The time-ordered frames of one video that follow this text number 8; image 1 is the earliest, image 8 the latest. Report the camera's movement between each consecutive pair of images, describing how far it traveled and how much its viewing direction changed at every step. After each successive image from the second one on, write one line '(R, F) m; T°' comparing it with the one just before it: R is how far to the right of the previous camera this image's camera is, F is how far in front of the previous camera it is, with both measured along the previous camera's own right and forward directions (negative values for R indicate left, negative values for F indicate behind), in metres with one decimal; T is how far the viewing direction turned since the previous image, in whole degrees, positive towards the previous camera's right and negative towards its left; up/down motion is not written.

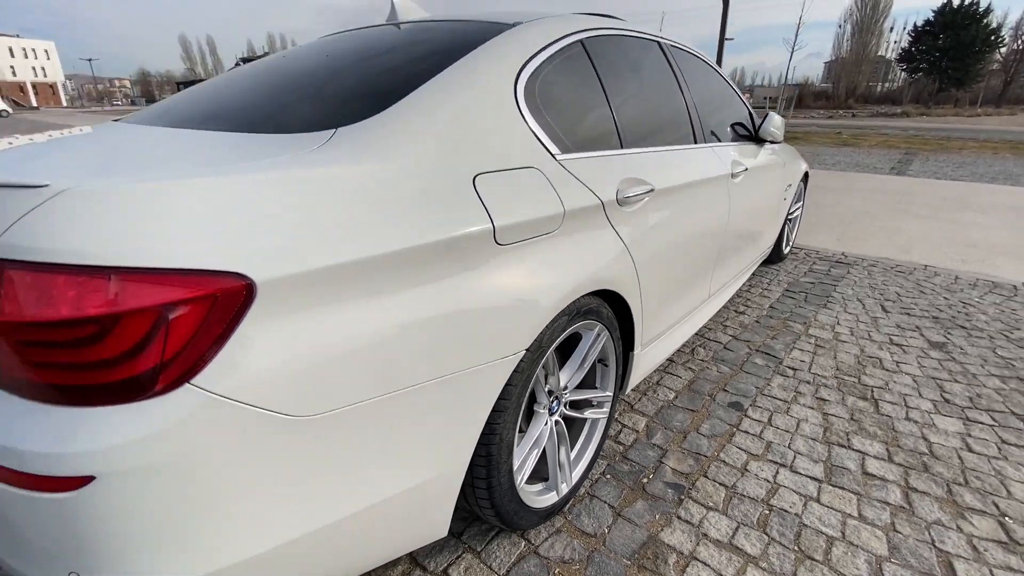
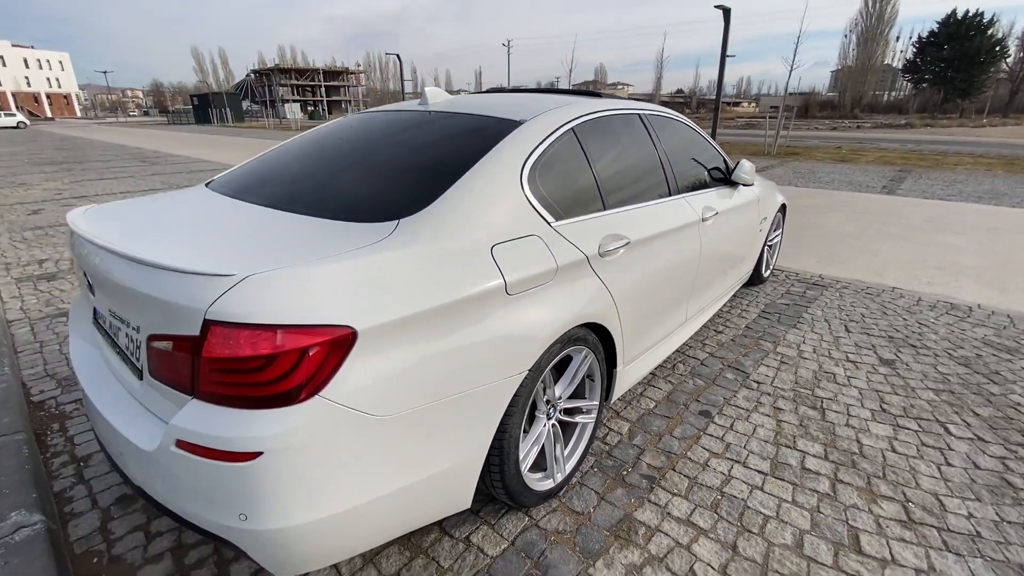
(0.0, -0.5) m; -1°
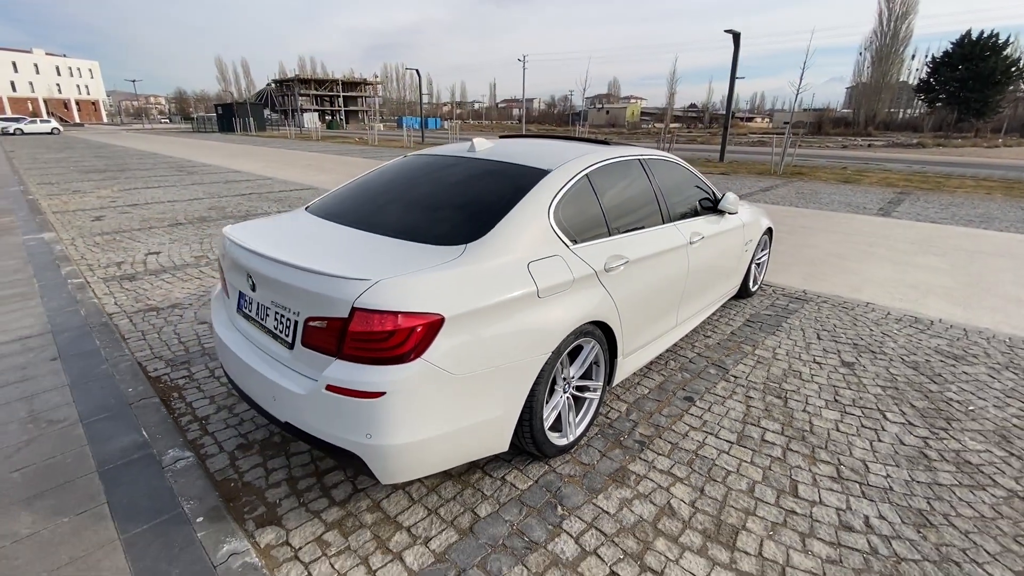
(-0.1, -0.7) m; -1°
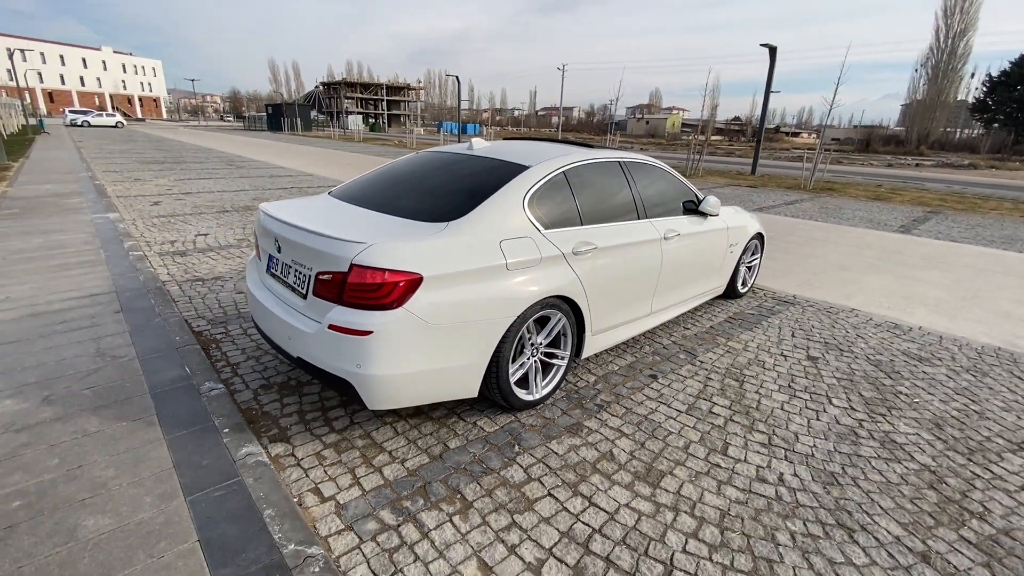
(+0.3, -0.5) m; -4°
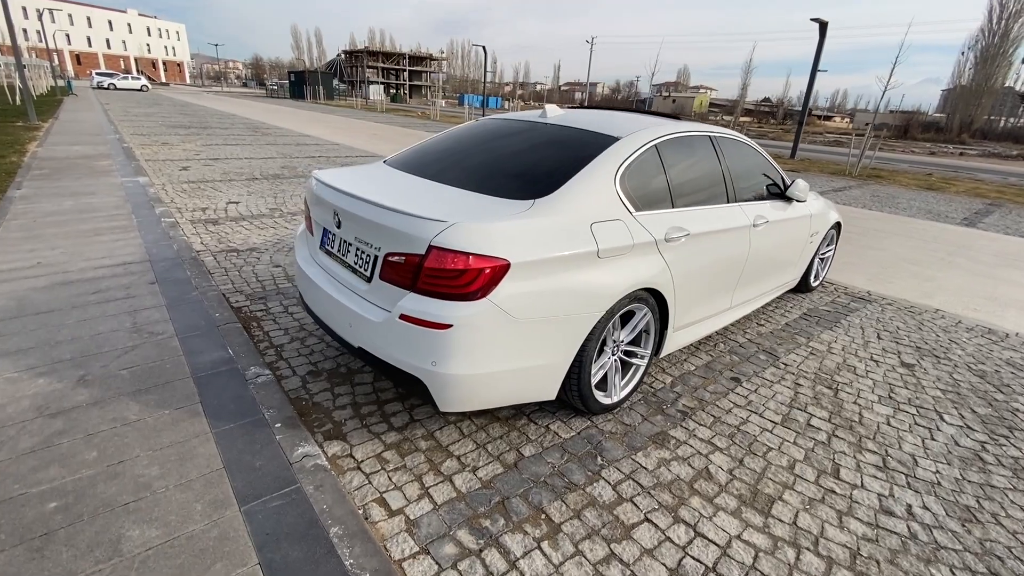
(-0.4, +0.4) m; -2°
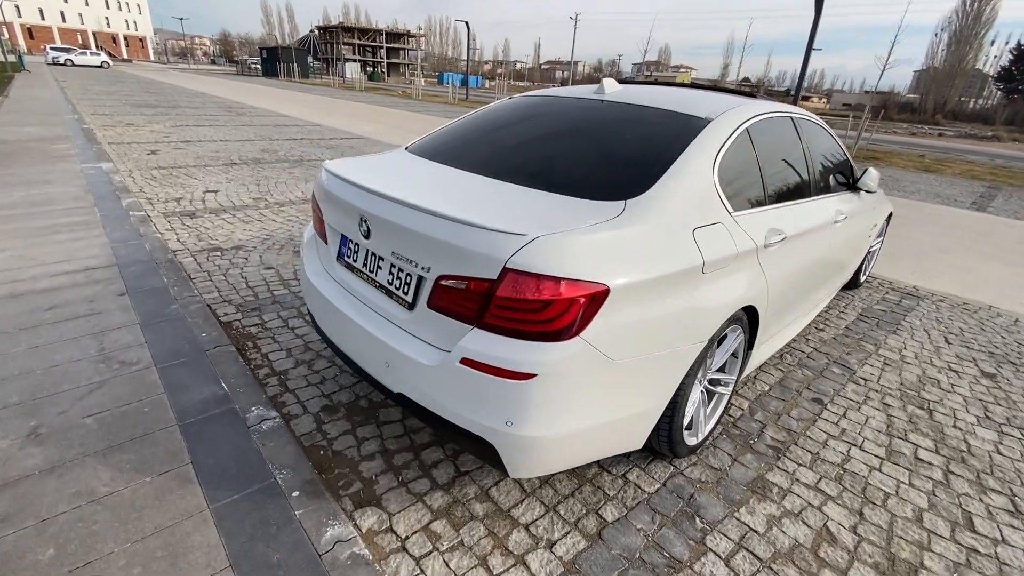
(-0.4, +0.5) m; +2°
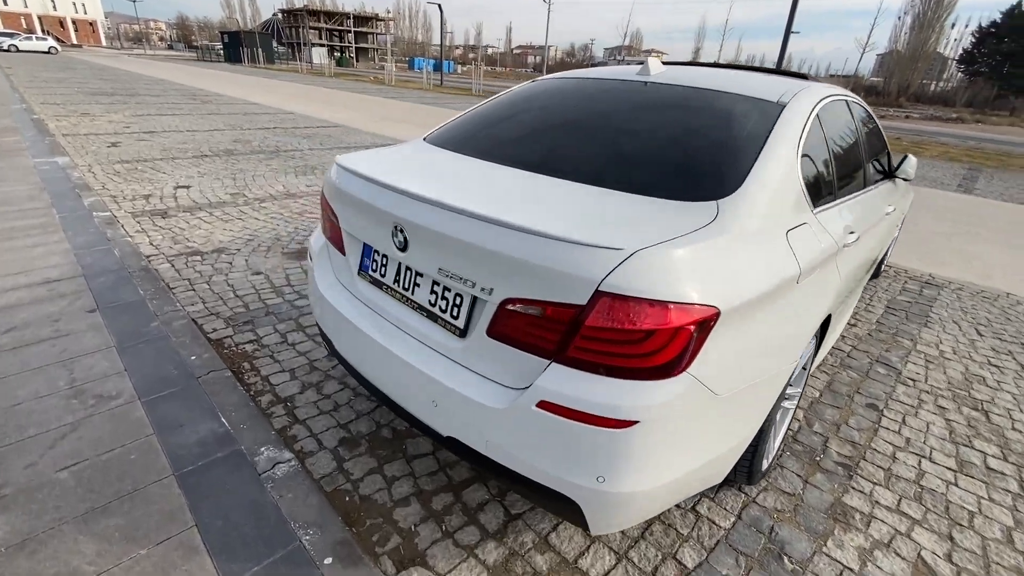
(-0.3, +0.3) m; +3°
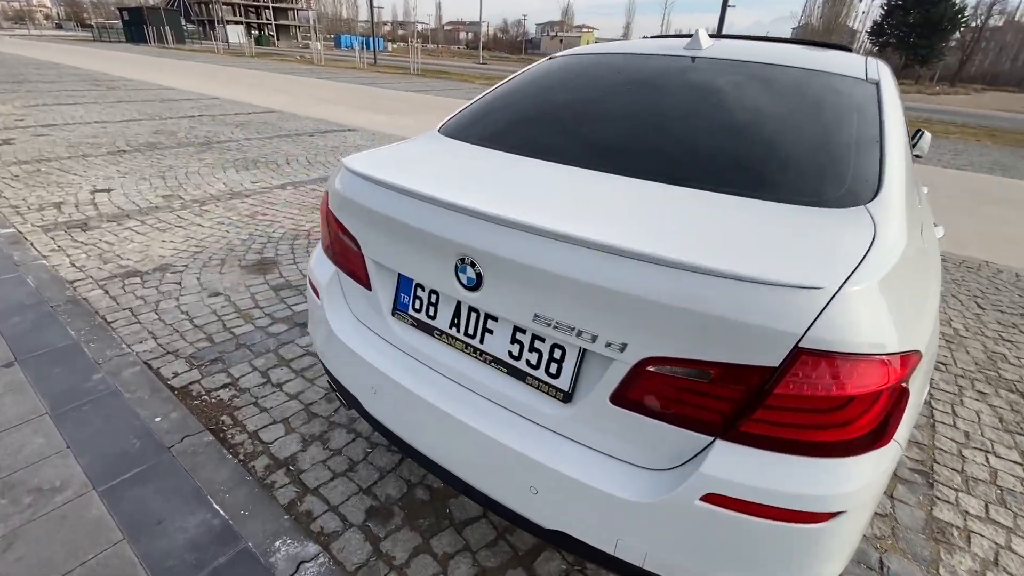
(-0.4, +0.4) m; +6°
